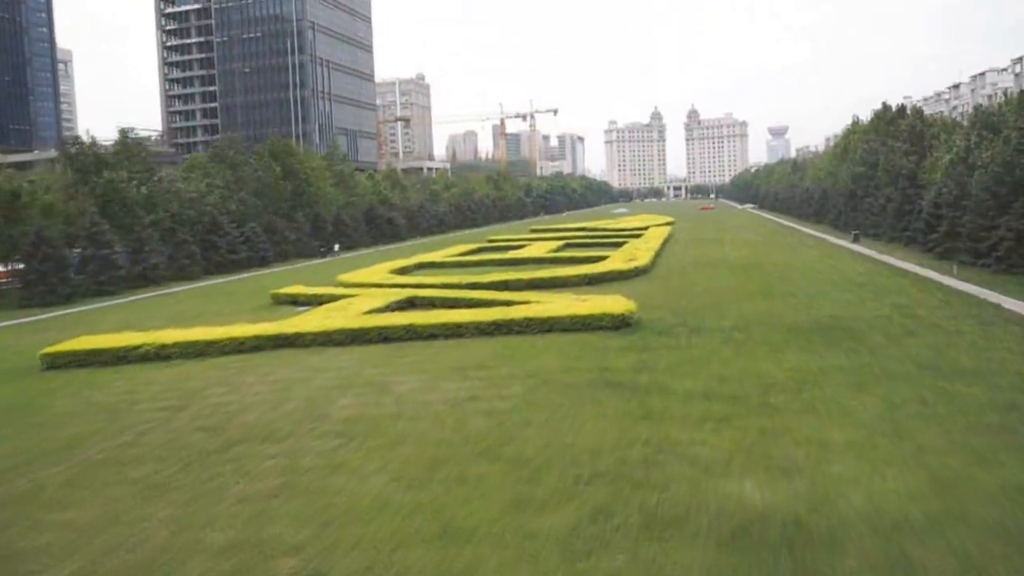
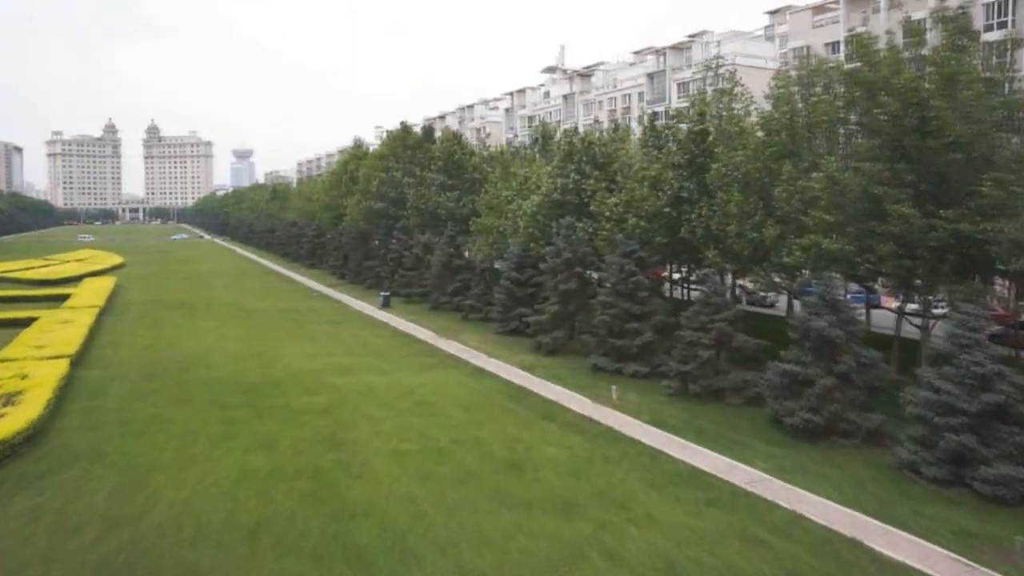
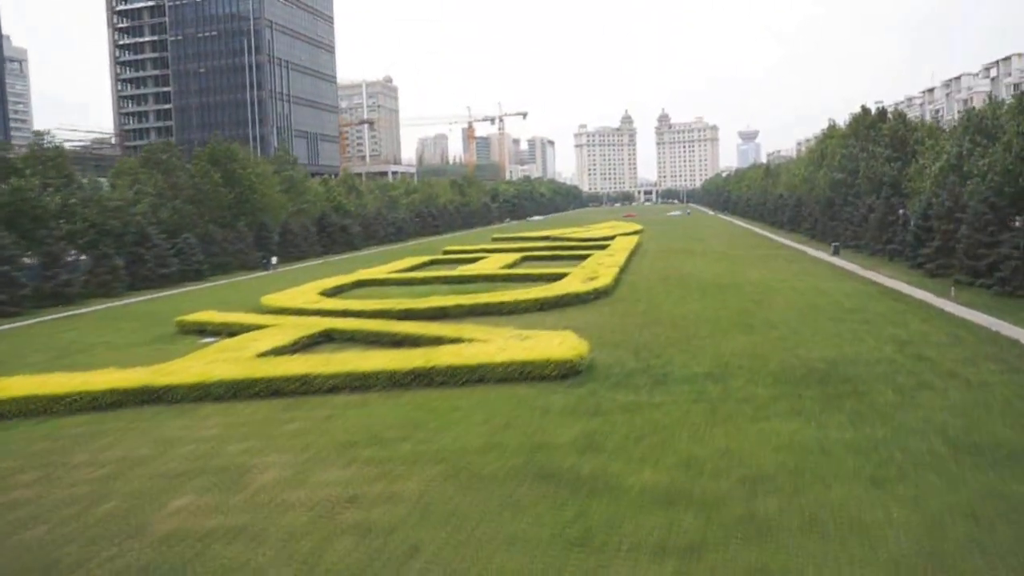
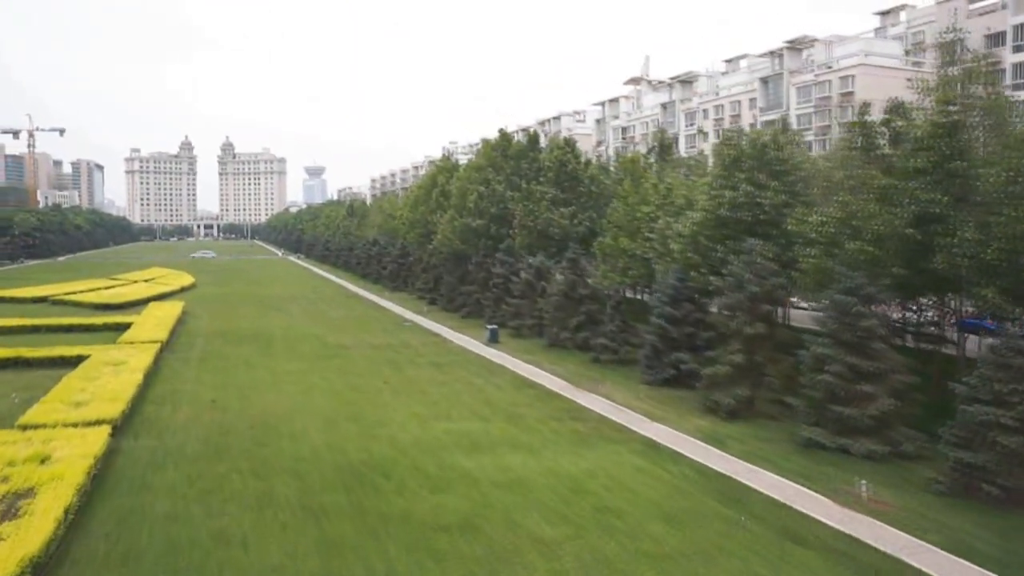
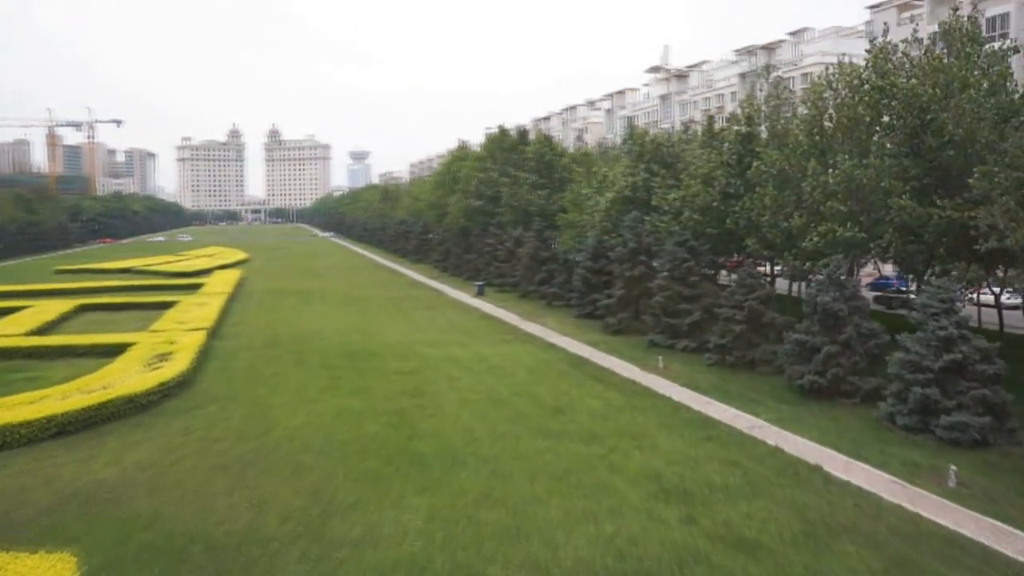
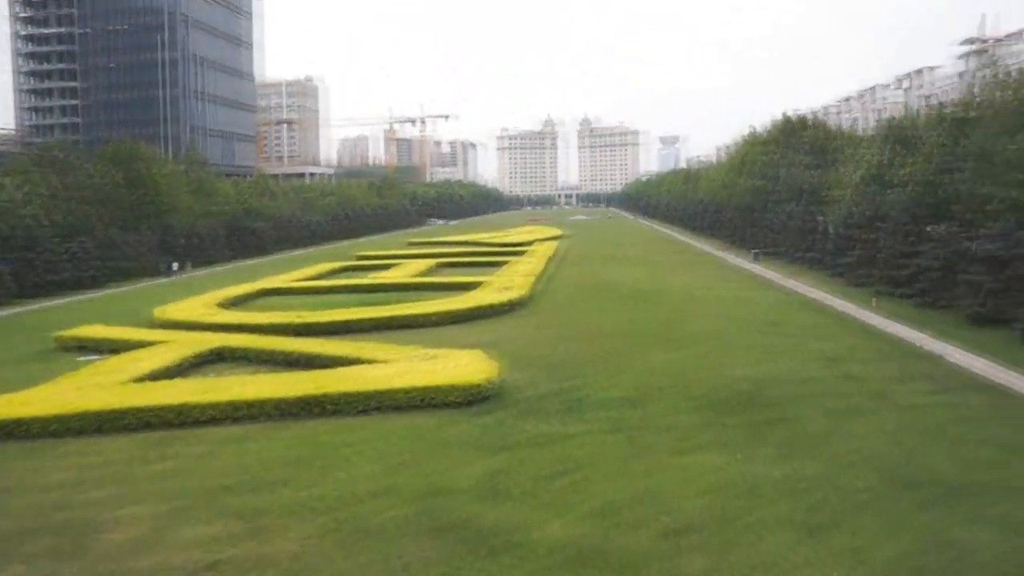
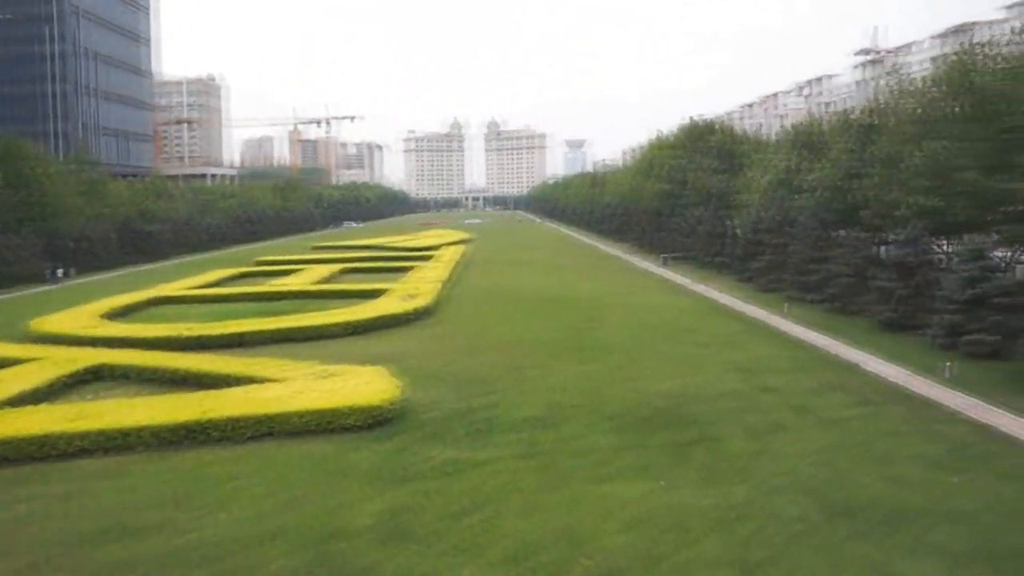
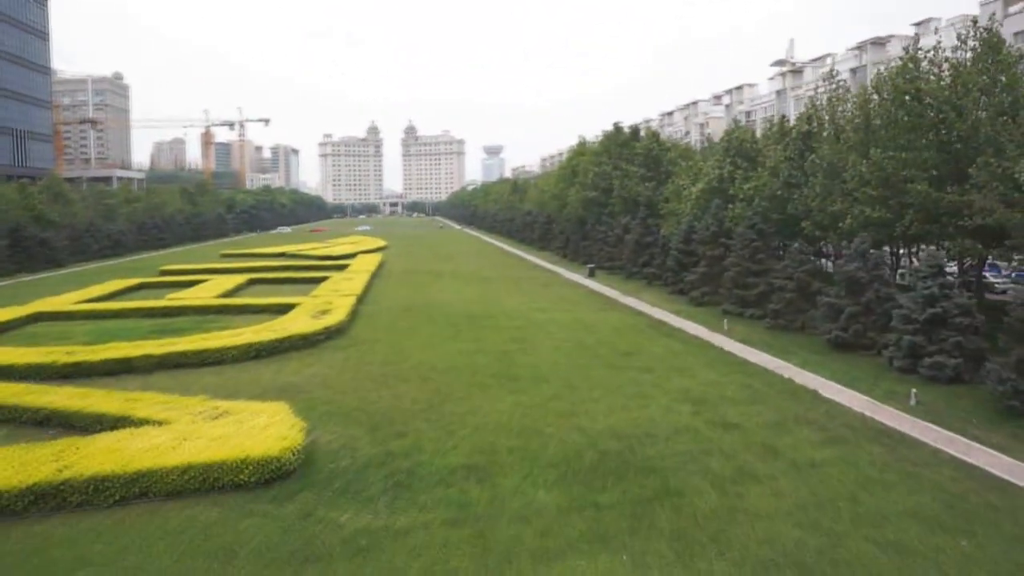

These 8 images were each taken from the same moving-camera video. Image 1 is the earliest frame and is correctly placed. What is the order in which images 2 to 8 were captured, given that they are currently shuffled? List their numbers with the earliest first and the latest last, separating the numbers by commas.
3, 6, 7, 8, 5, 2, 4
